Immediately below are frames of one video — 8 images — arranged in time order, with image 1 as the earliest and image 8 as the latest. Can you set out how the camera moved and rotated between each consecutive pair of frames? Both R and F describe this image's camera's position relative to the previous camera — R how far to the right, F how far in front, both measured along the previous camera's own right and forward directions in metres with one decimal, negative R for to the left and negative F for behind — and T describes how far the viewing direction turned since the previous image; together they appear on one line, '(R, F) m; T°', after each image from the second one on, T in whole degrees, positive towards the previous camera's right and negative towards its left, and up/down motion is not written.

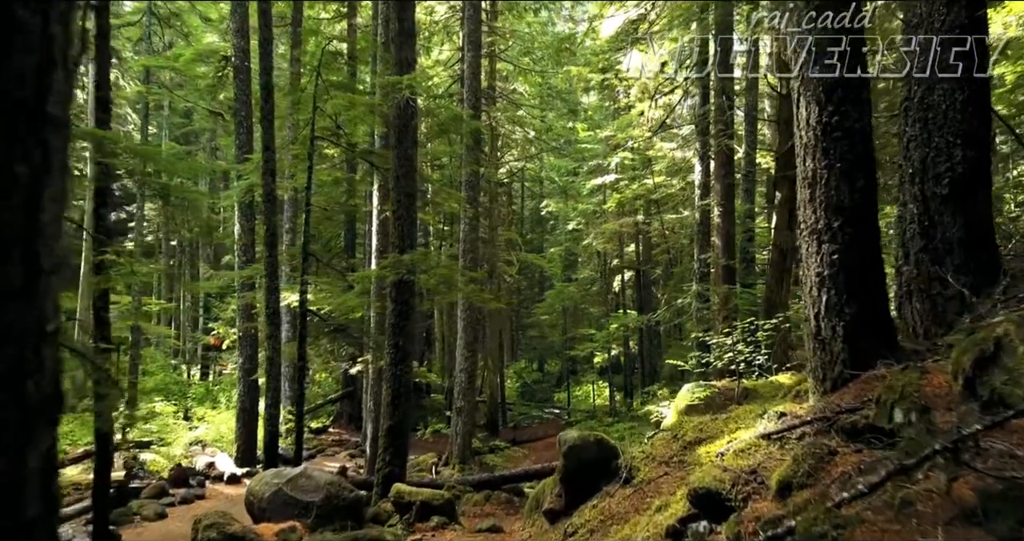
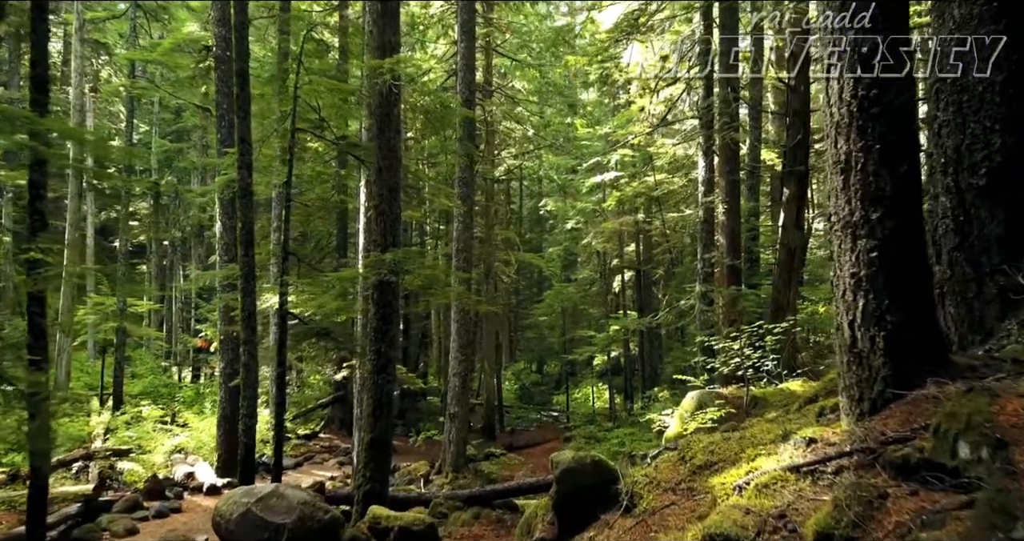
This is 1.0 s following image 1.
(+0.1, +0.6) m; 0°
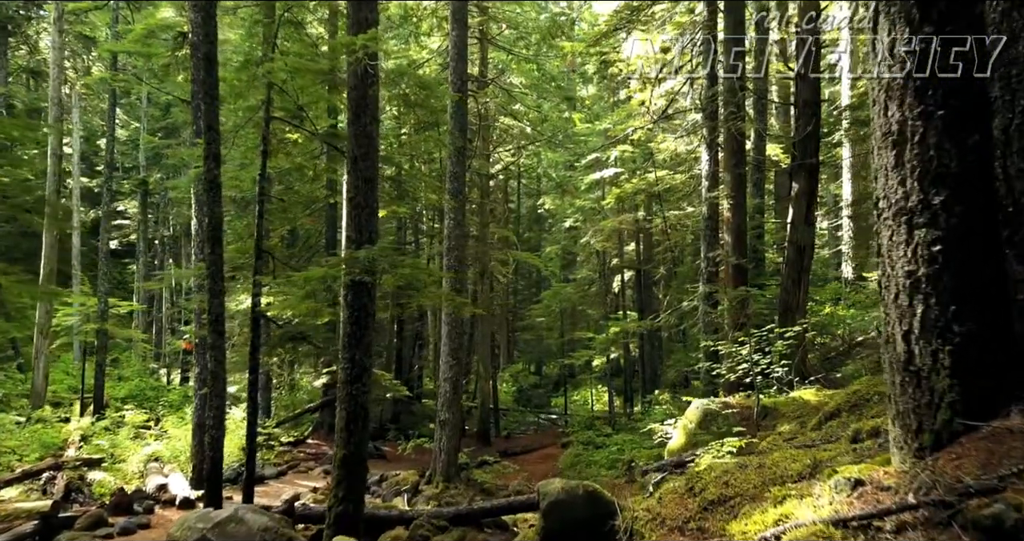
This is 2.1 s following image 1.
(+0.1, +0.7) m; 0°
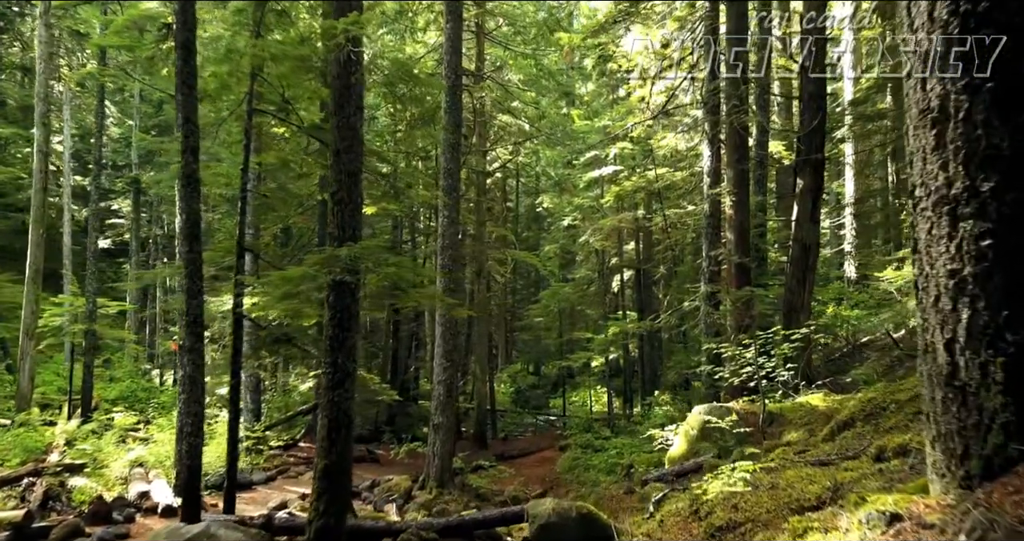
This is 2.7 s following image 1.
(+0.1, +0.4) m; 0°
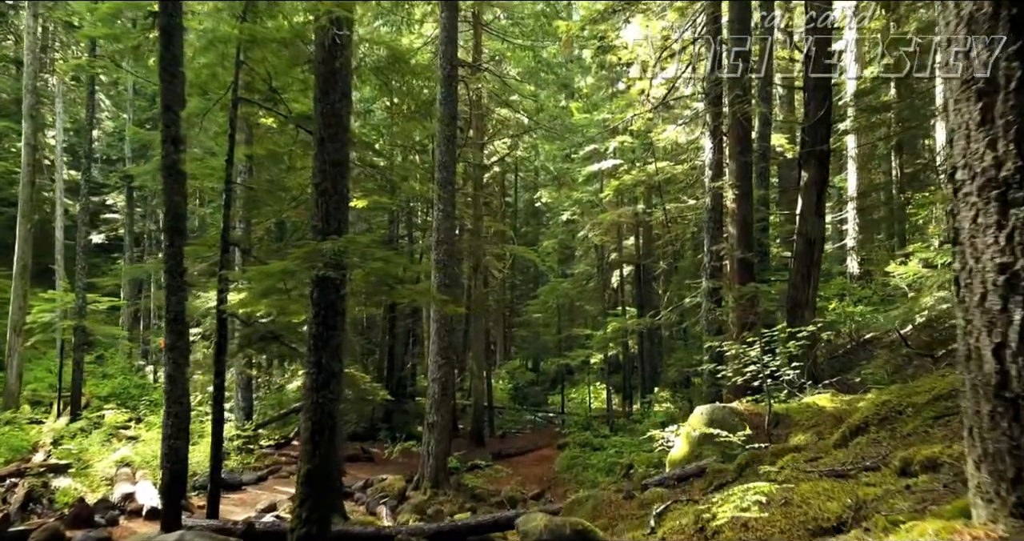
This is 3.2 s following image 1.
(+0.1, +0.3) m; 0°
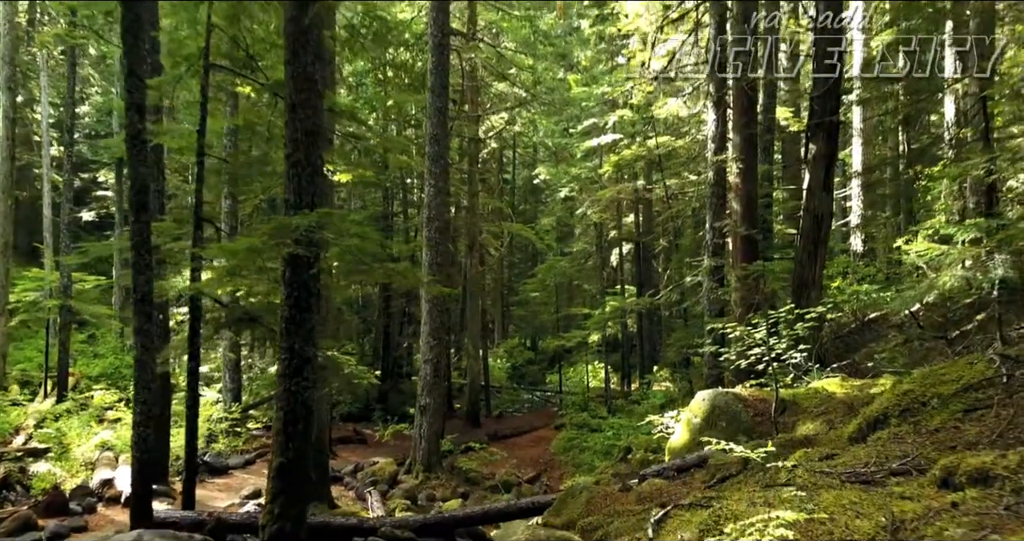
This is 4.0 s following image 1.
(+0.1, +0.5) m; 0°
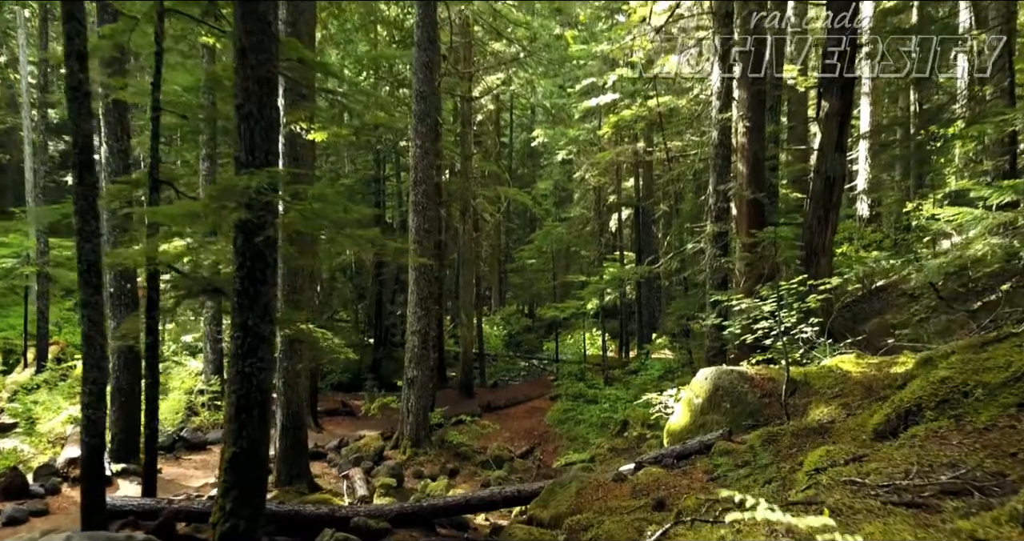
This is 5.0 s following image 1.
(+0.1, +0.6) m; 0°
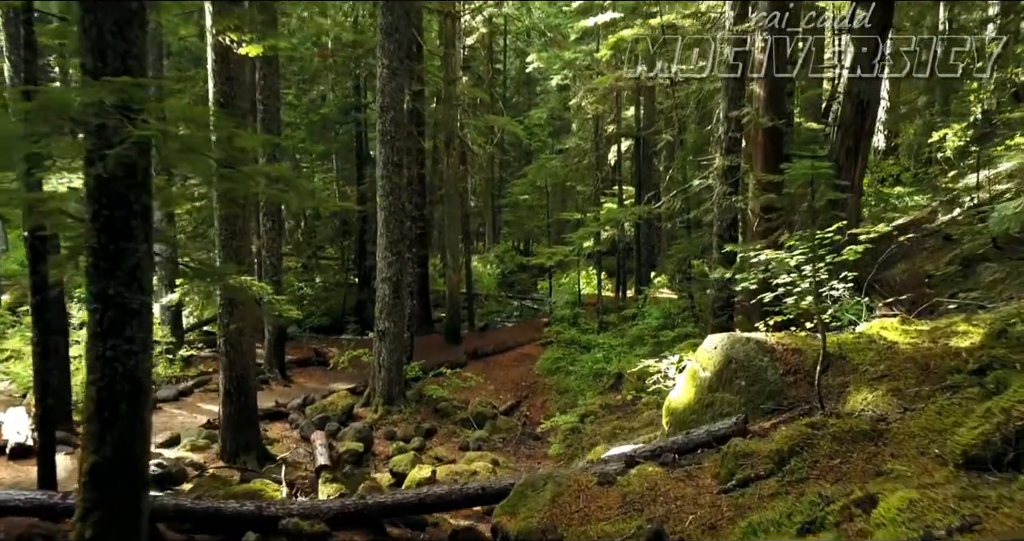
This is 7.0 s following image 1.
(+0.2, +1.3) m; 0°
